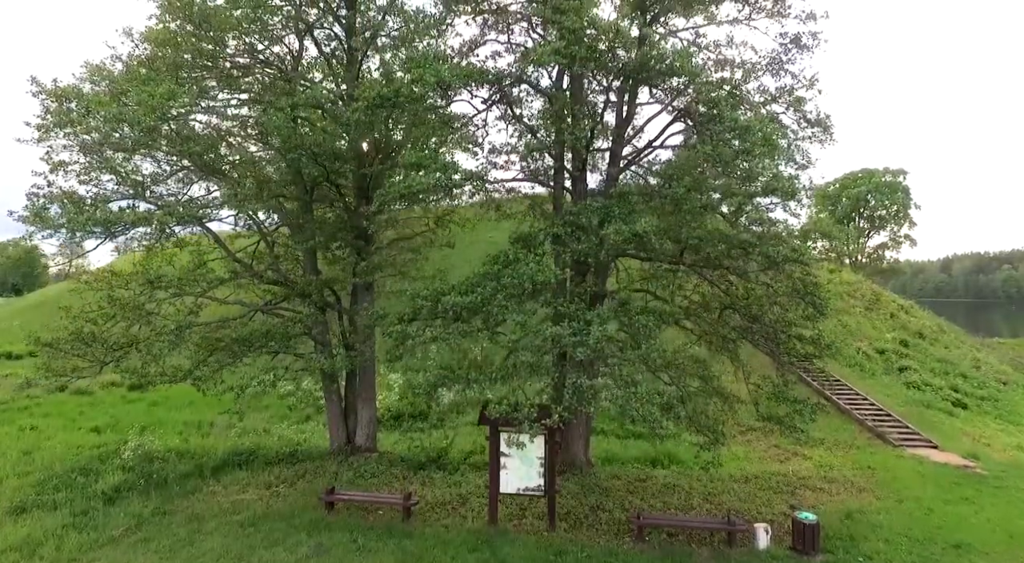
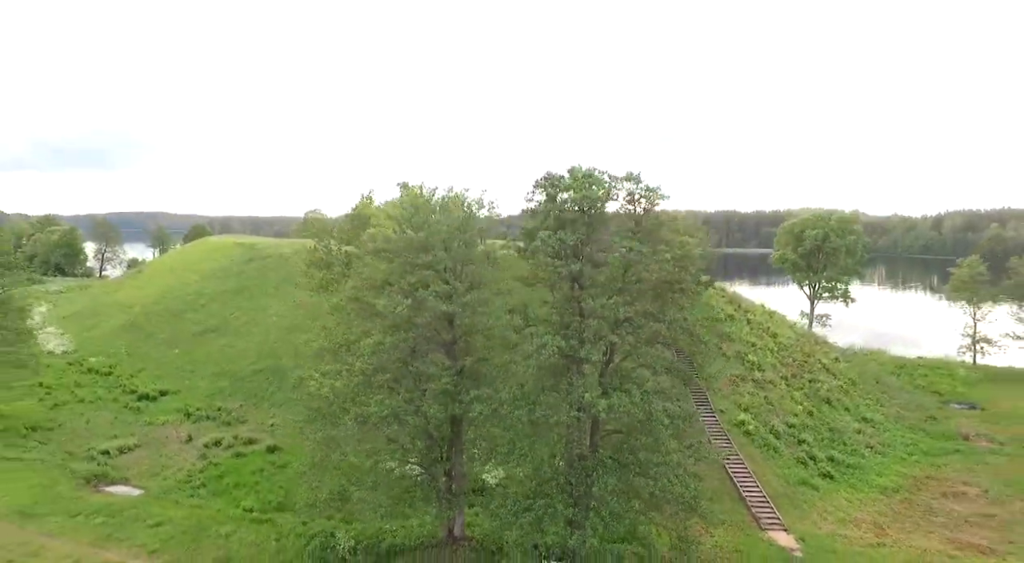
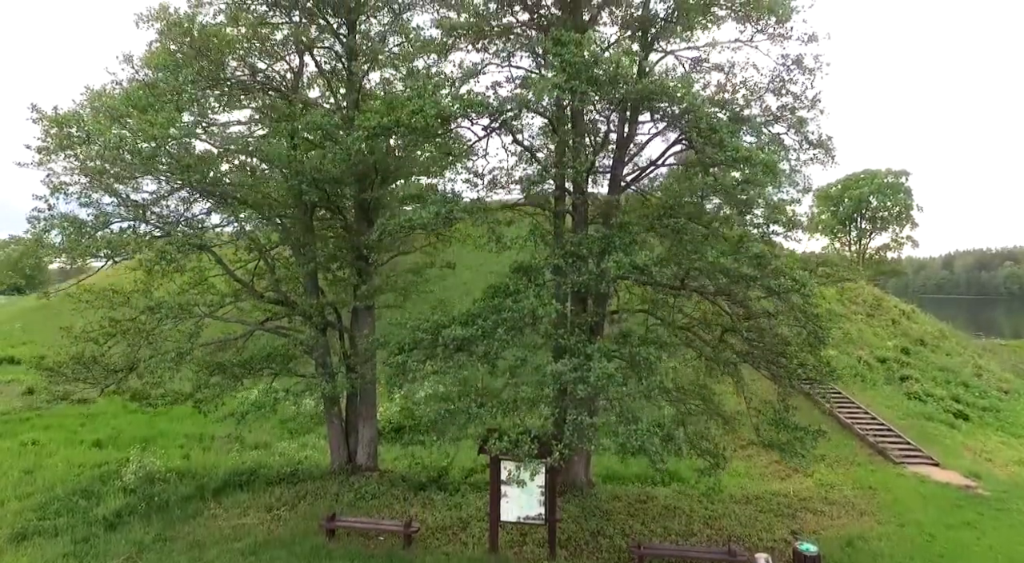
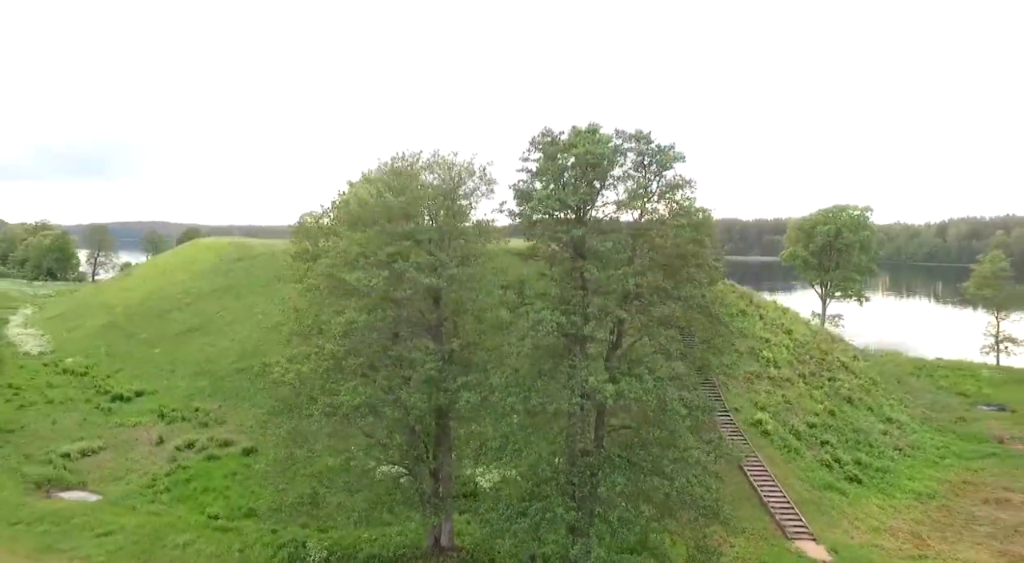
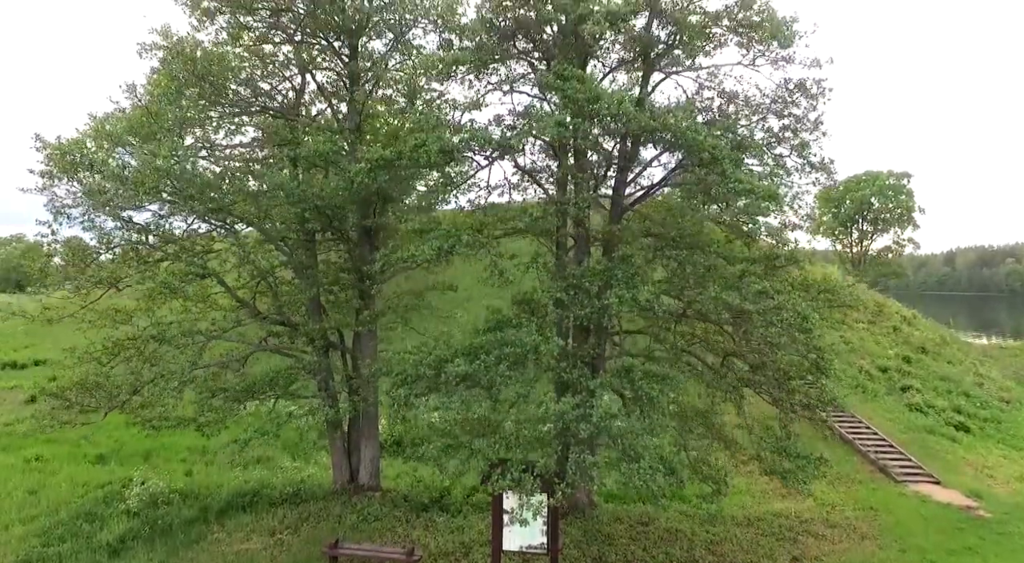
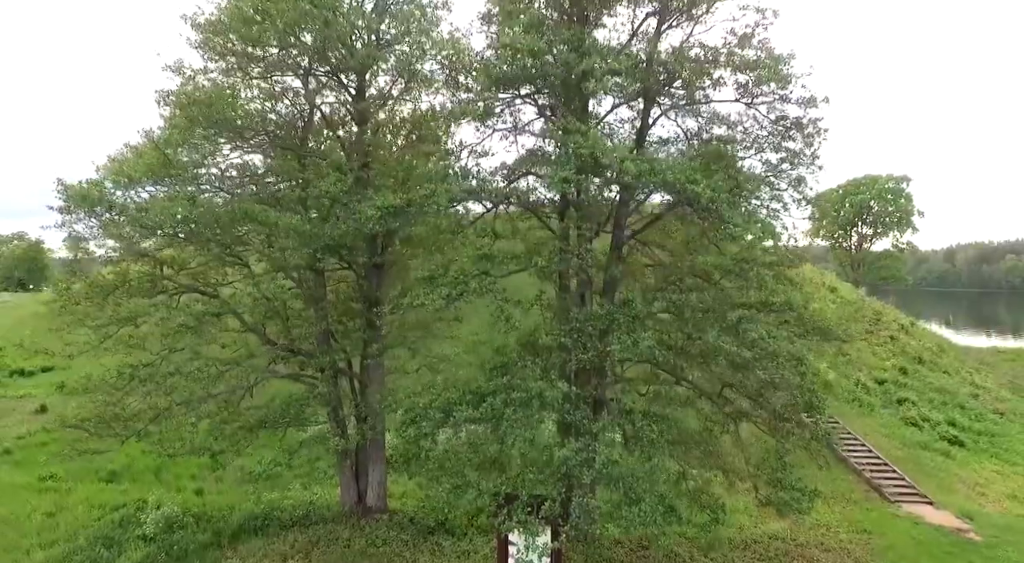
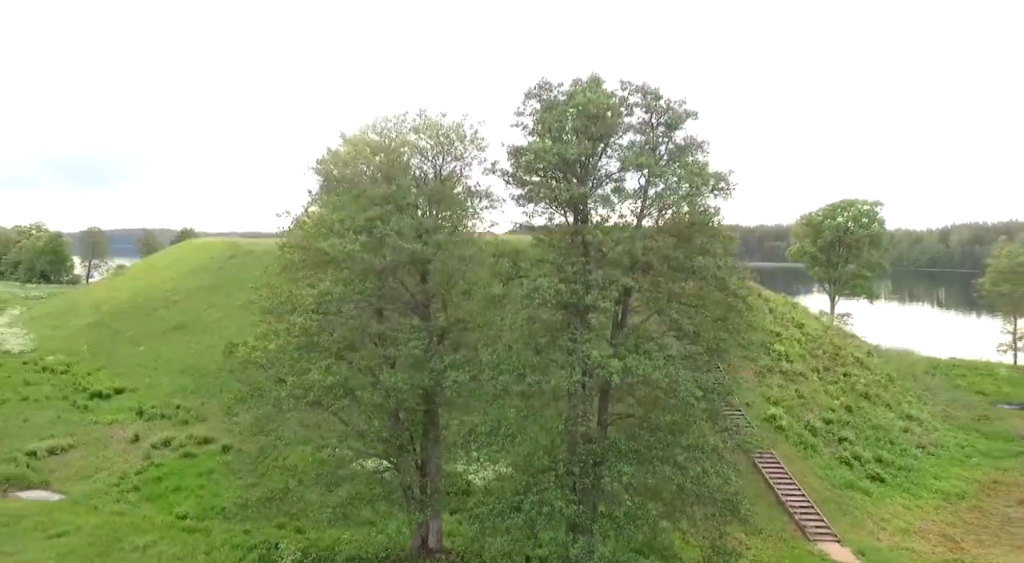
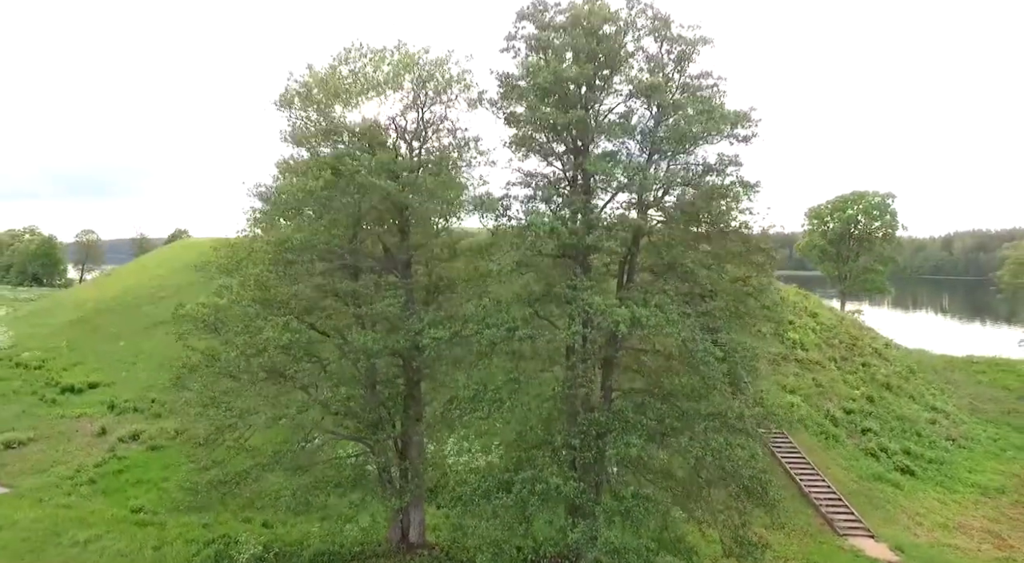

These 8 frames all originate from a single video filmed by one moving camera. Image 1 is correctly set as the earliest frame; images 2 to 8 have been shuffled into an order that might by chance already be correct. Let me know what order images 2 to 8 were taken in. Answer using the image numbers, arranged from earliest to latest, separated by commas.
3, 5, 6, 8, 7, 4, 2
